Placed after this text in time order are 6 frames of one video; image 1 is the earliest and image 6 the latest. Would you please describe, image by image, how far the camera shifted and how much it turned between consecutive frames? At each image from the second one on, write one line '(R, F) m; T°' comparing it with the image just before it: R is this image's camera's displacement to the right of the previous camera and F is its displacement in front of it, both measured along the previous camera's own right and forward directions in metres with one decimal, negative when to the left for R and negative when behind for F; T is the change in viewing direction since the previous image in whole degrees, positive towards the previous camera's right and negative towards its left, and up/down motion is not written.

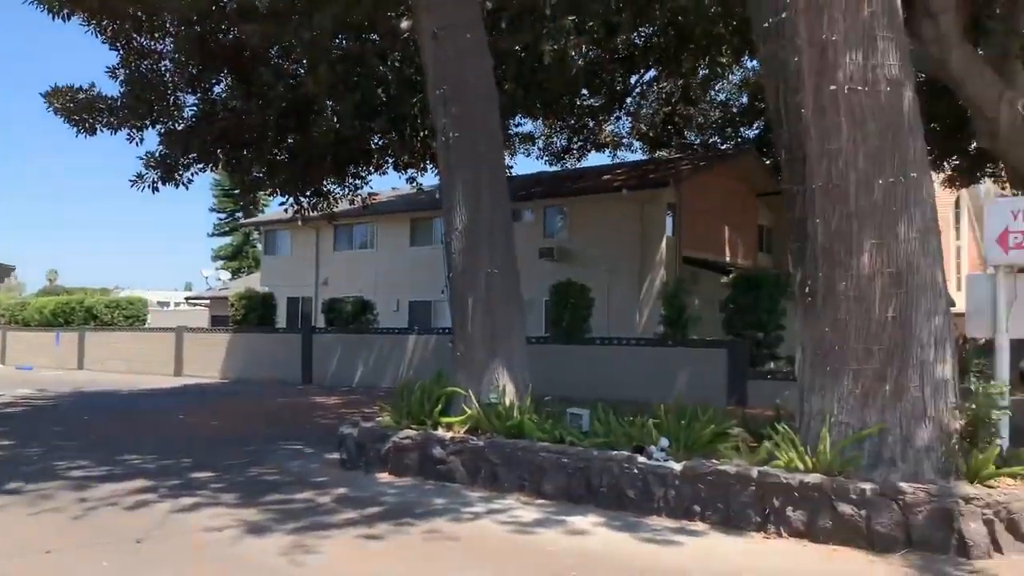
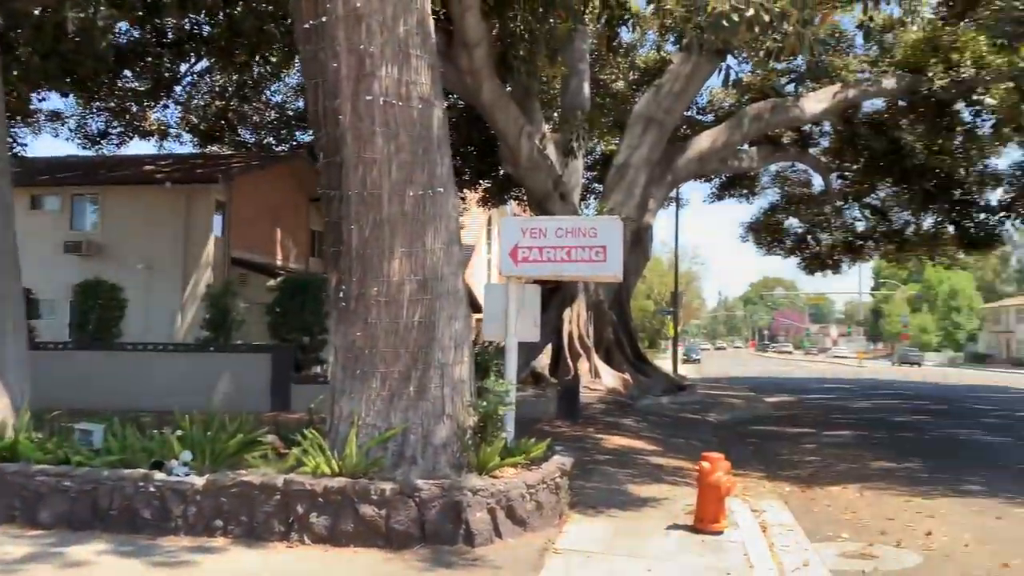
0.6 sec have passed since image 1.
(+0.2, +0.2) m; +28°
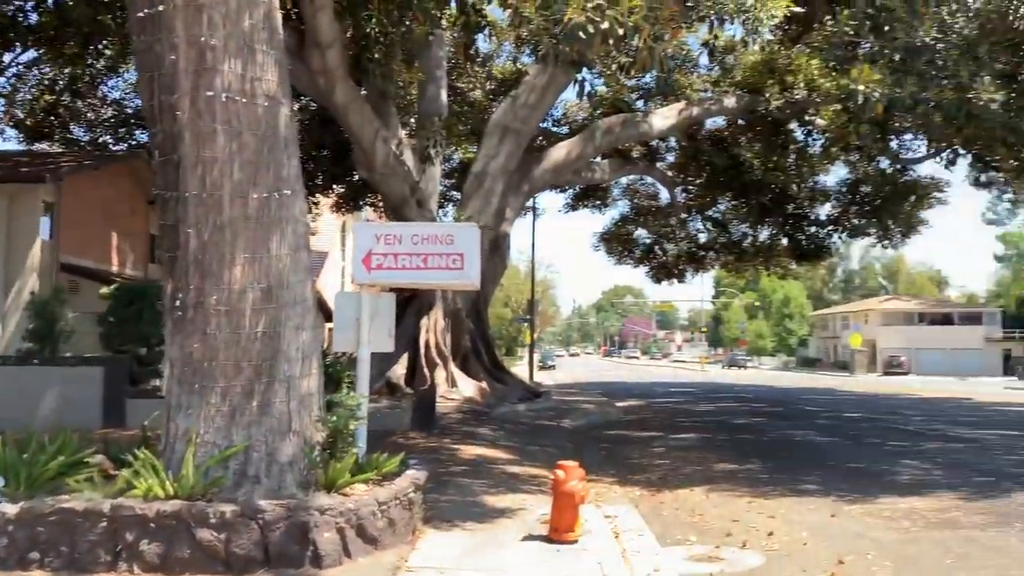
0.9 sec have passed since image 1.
(0.0, +0.2) m; +9°
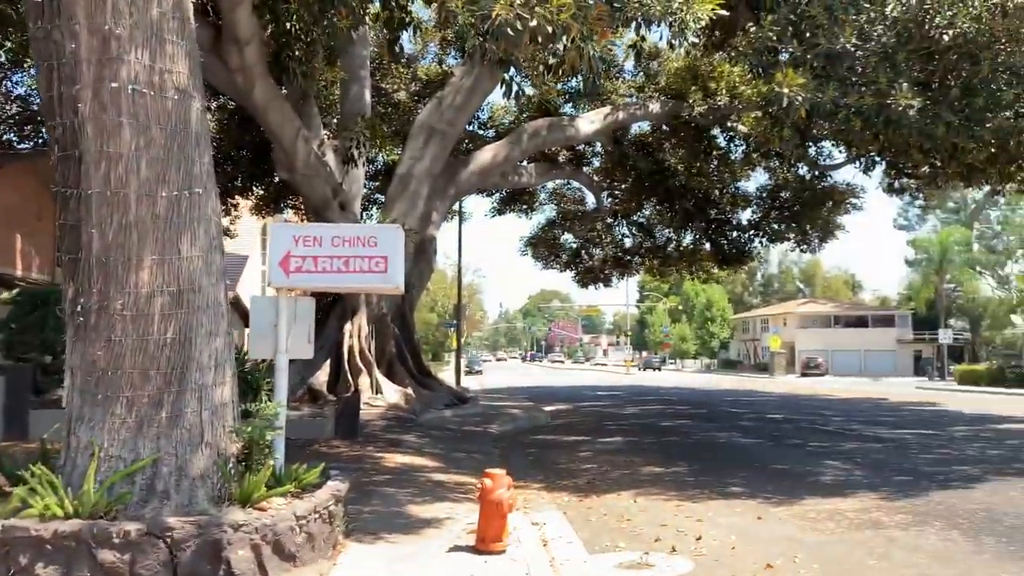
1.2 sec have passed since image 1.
(0.0, +0.2) m; +5°
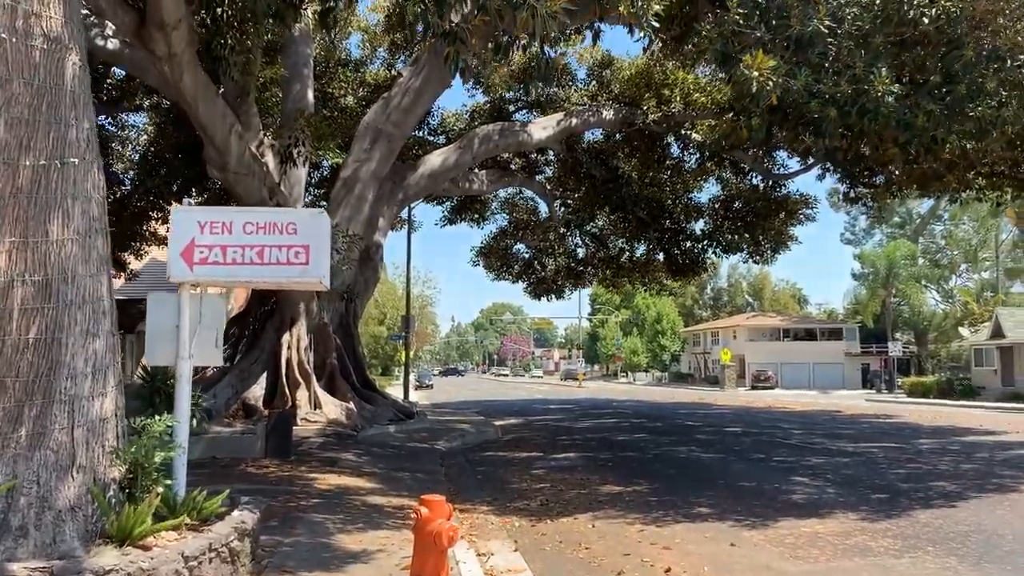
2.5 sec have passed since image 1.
(+0.1, +1.1) m; +3°
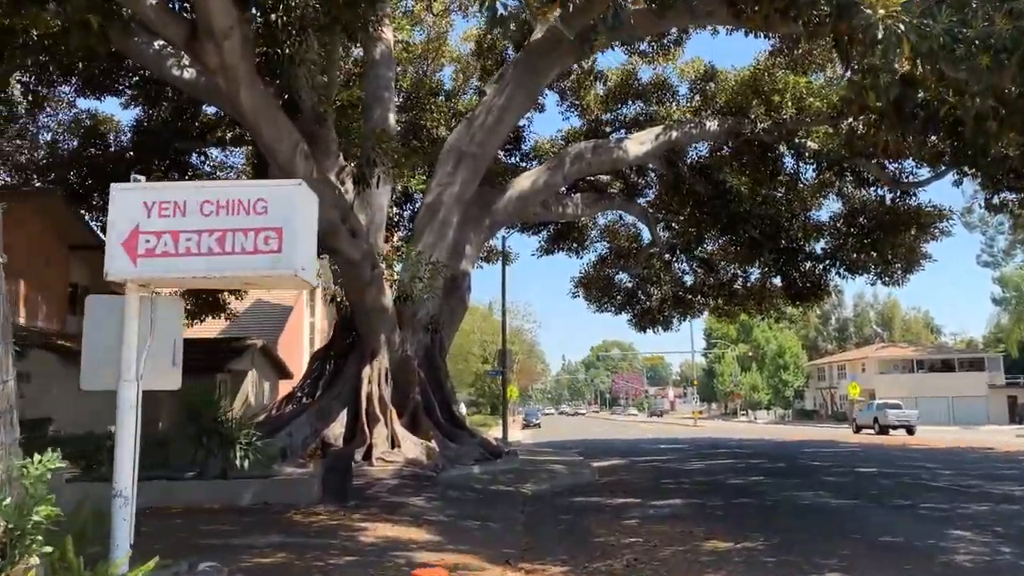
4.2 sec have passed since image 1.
(+0.4, +1.9) m; -7°
